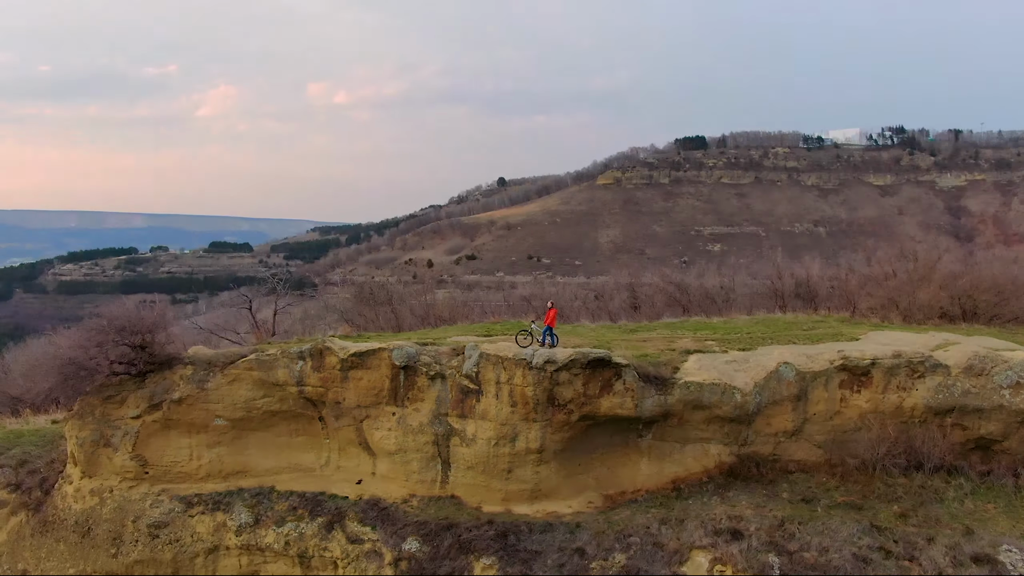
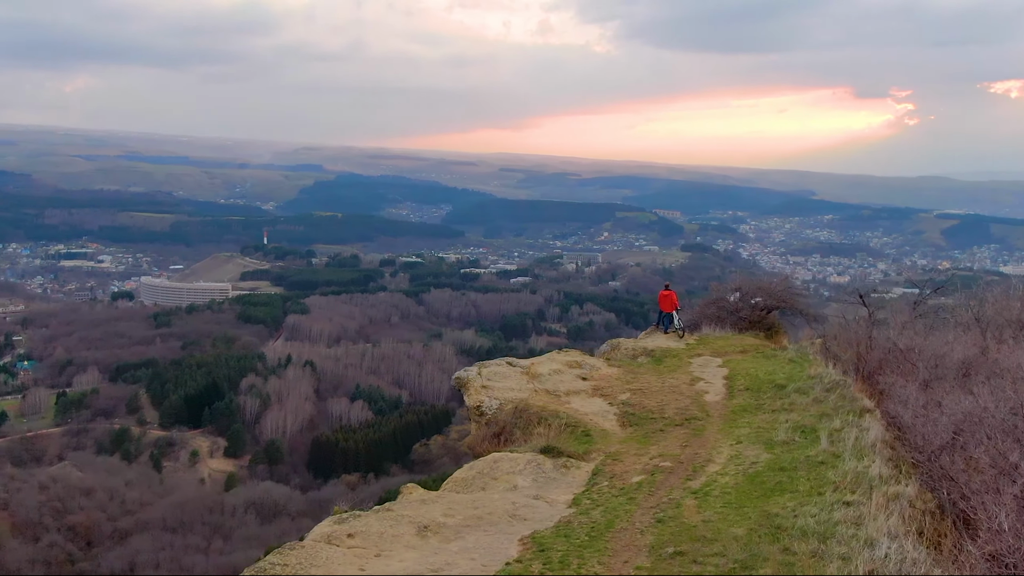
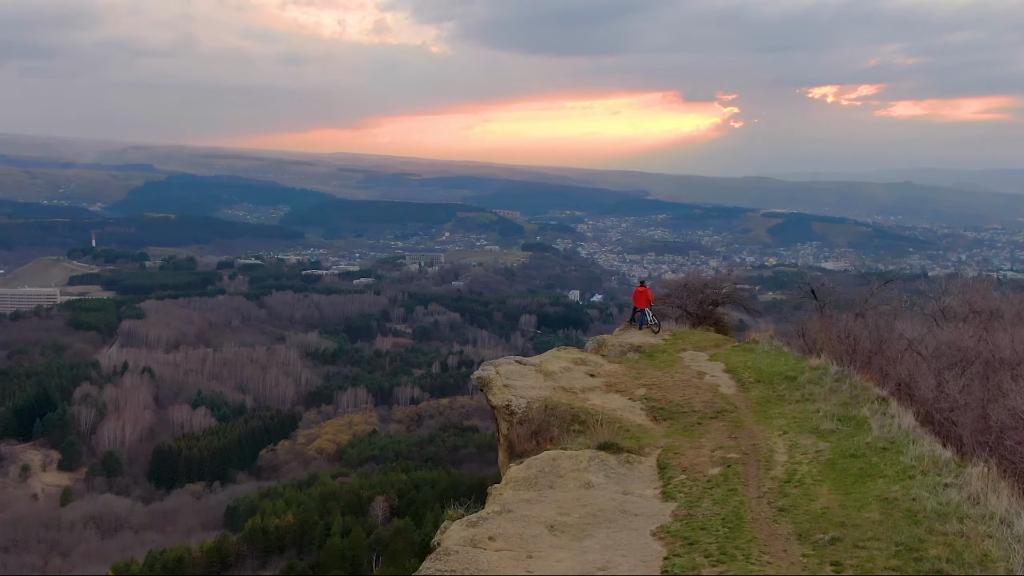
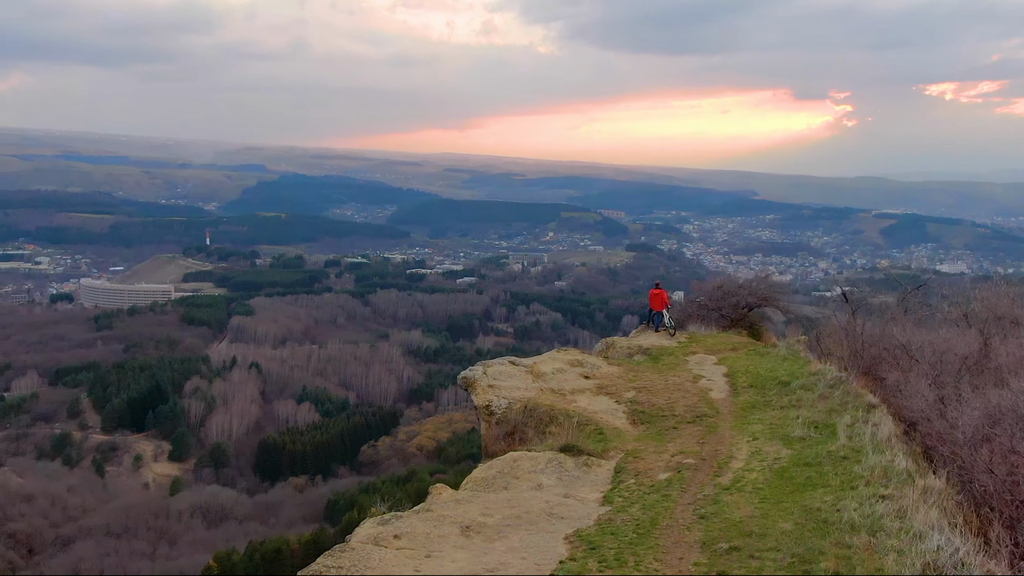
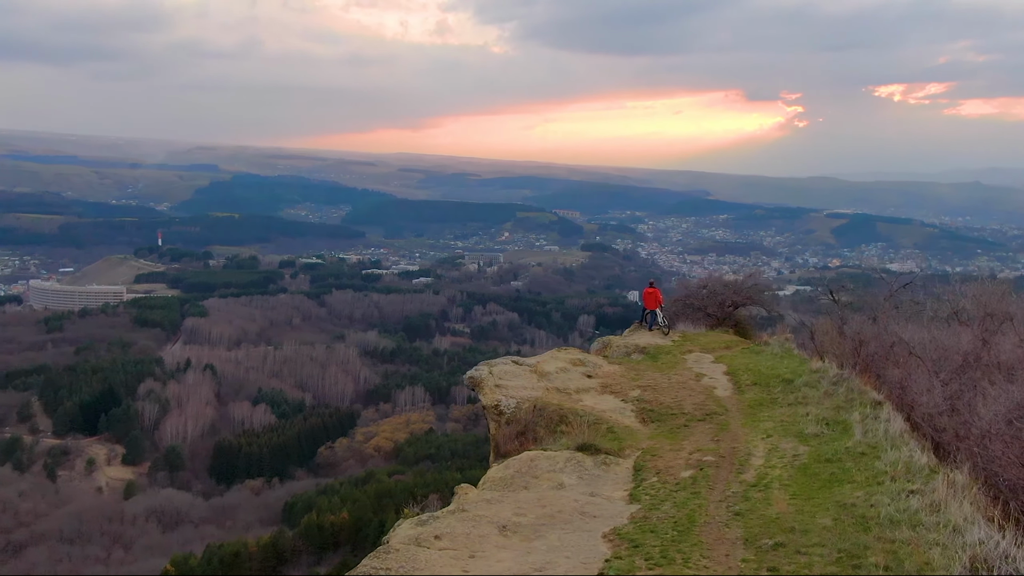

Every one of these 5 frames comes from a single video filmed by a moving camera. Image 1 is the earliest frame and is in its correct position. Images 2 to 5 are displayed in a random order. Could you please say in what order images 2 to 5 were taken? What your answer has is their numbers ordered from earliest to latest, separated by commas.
3, 5, 4, 2
